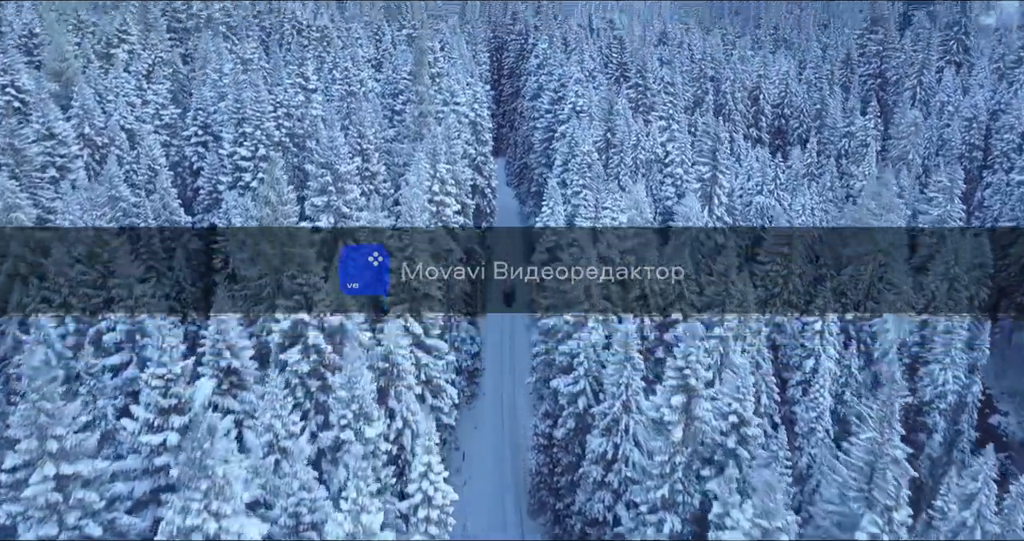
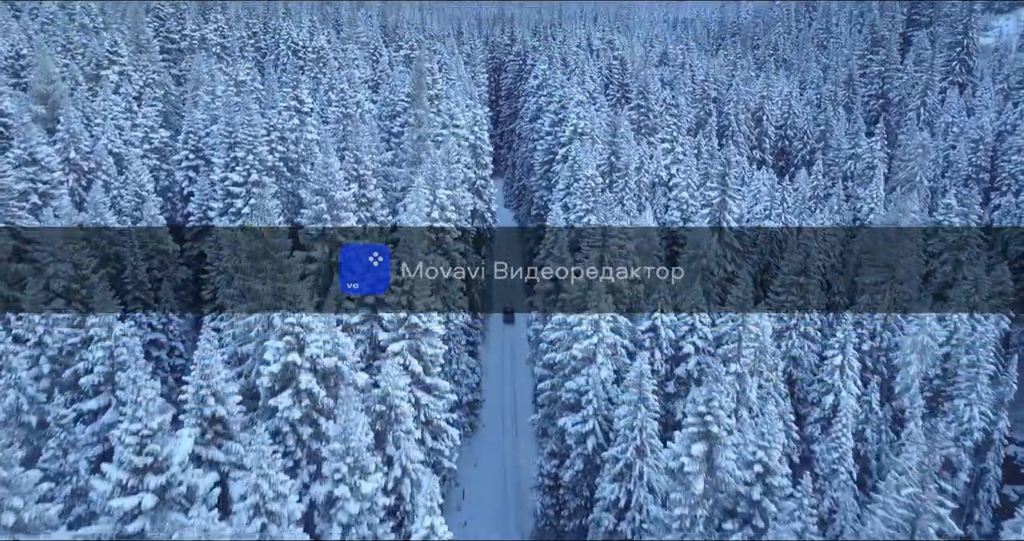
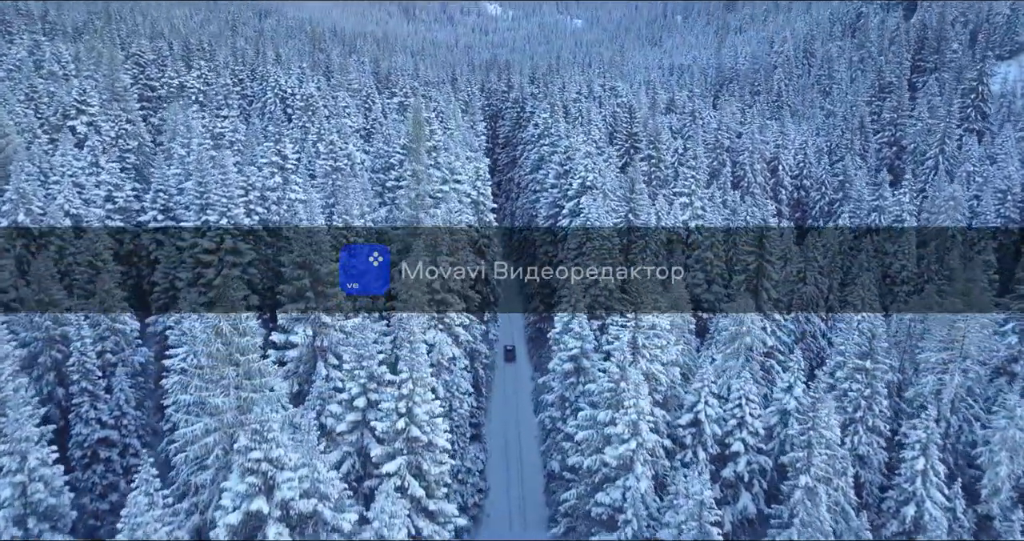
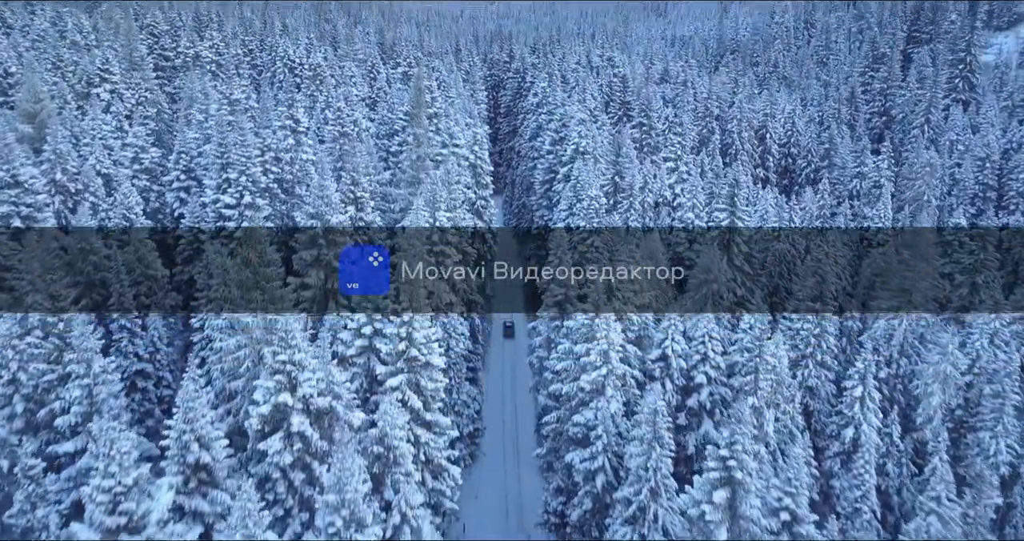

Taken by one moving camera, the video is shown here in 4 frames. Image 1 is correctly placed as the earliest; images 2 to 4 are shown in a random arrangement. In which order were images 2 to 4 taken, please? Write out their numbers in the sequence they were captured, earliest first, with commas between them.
2, 4, 3
